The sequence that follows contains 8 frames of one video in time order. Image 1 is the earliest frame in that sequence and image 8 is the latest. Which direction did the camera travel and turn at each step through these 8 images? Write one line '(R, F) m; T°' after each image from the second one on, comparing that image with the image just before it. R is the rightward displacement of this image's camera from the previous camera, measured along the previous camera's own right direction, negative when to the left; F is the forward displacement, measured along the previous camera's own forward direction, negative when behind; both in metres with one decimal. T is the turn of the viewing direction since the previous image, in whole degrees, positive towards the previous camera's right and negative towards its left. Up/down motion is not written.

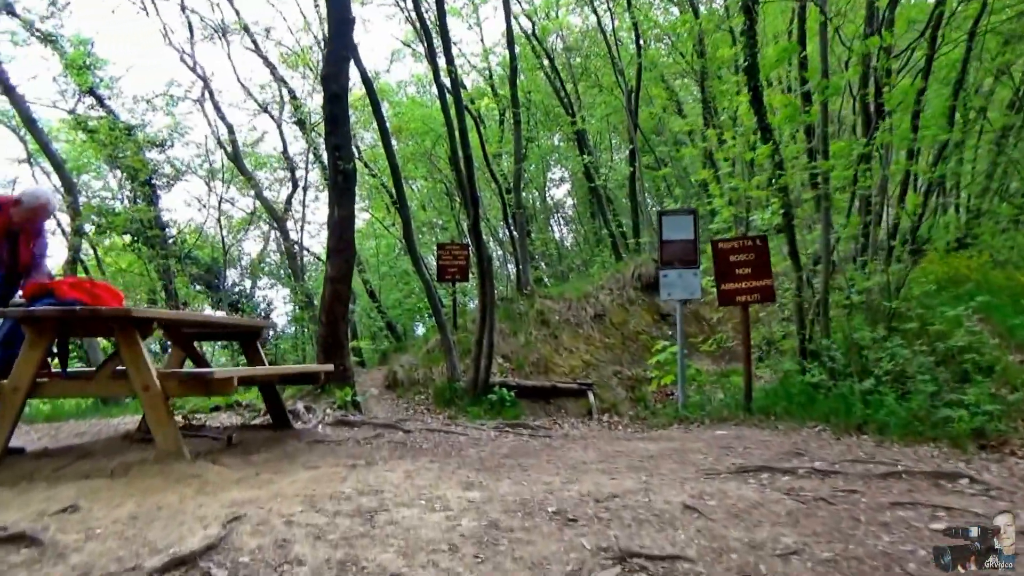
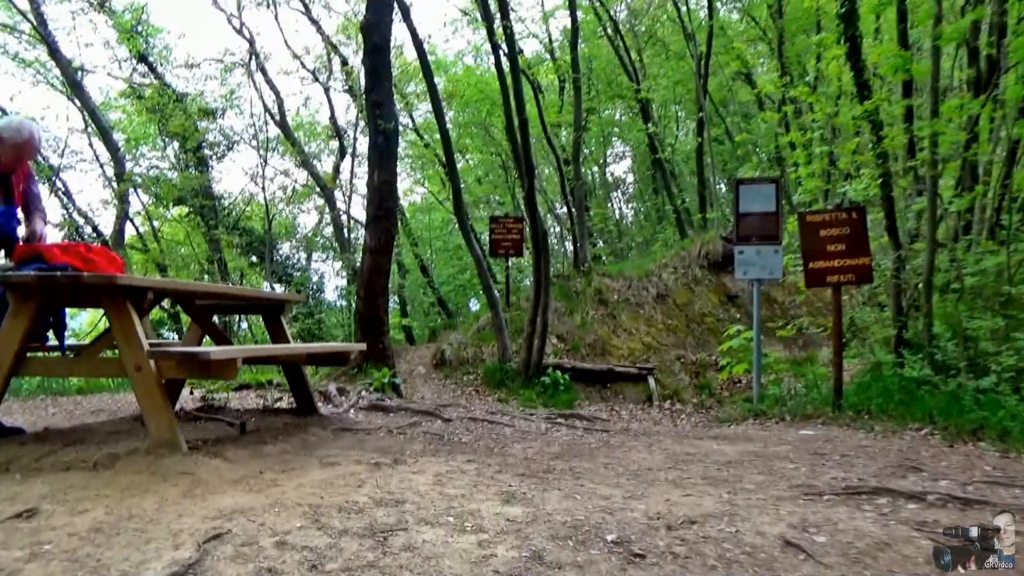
(0.0, +0.7) m; -4°
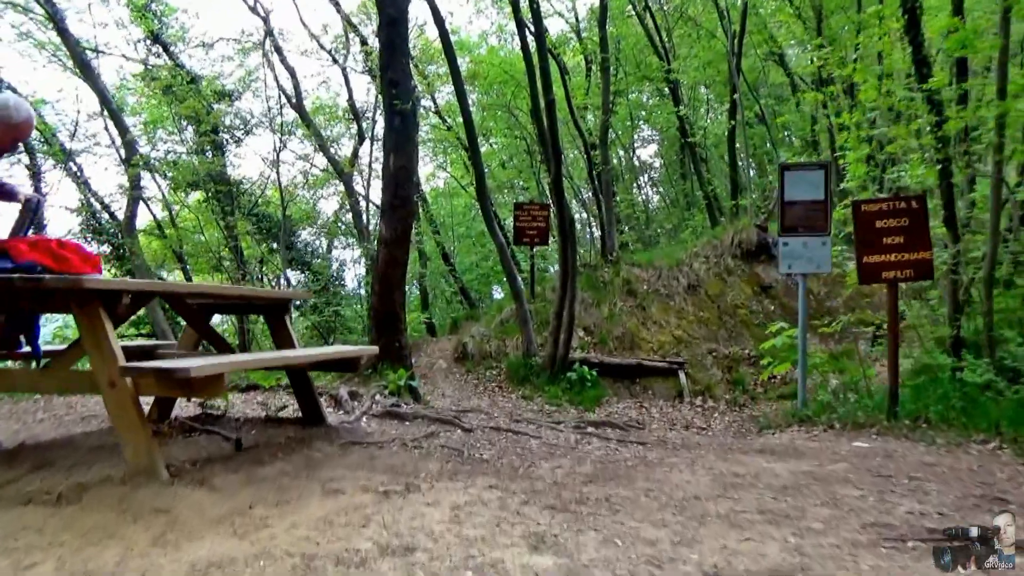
(0.0, +0.5) m; -2°
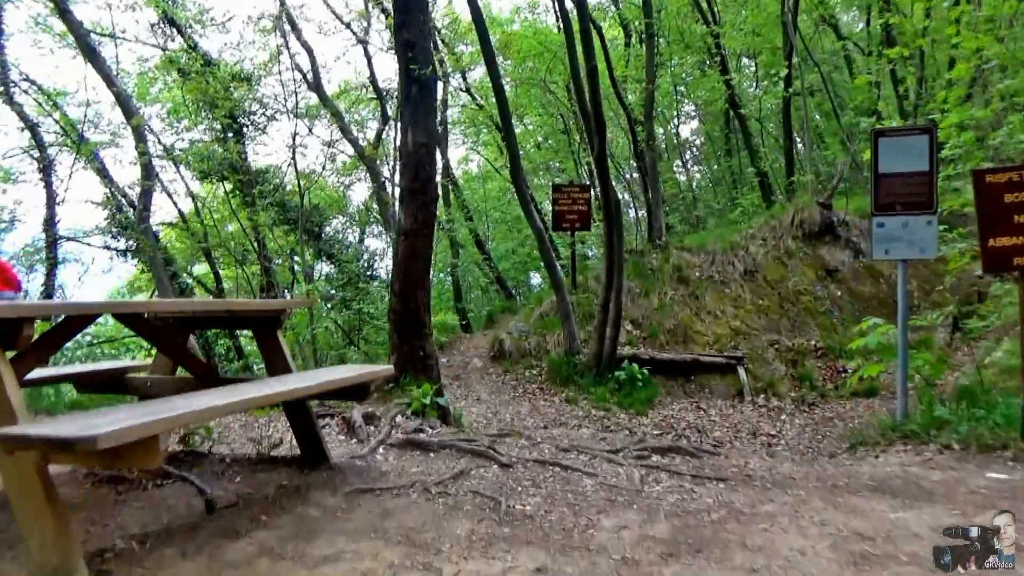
(0.0, +0.9) m; -3°
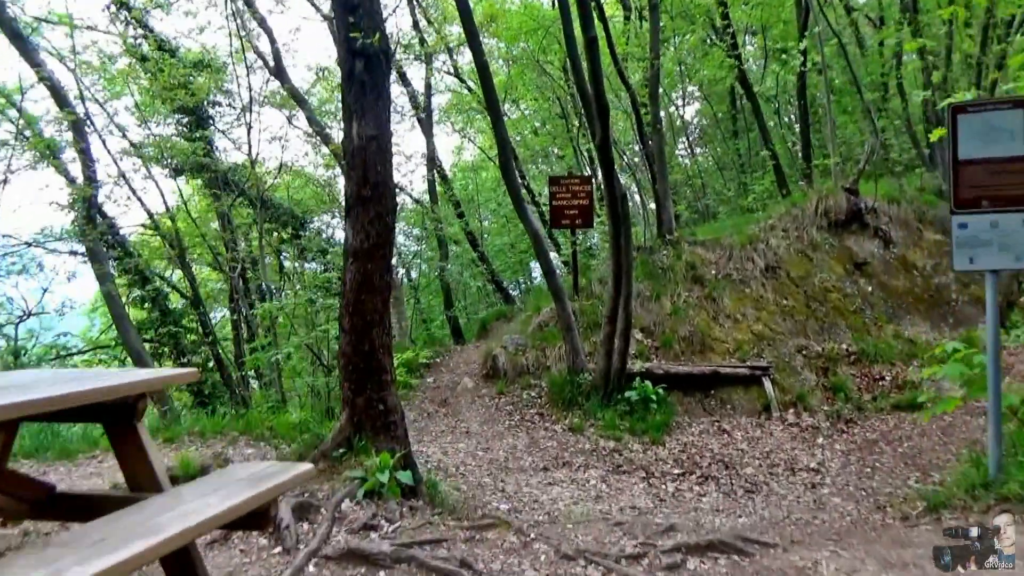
(+0.1, +1.2) m; 0°
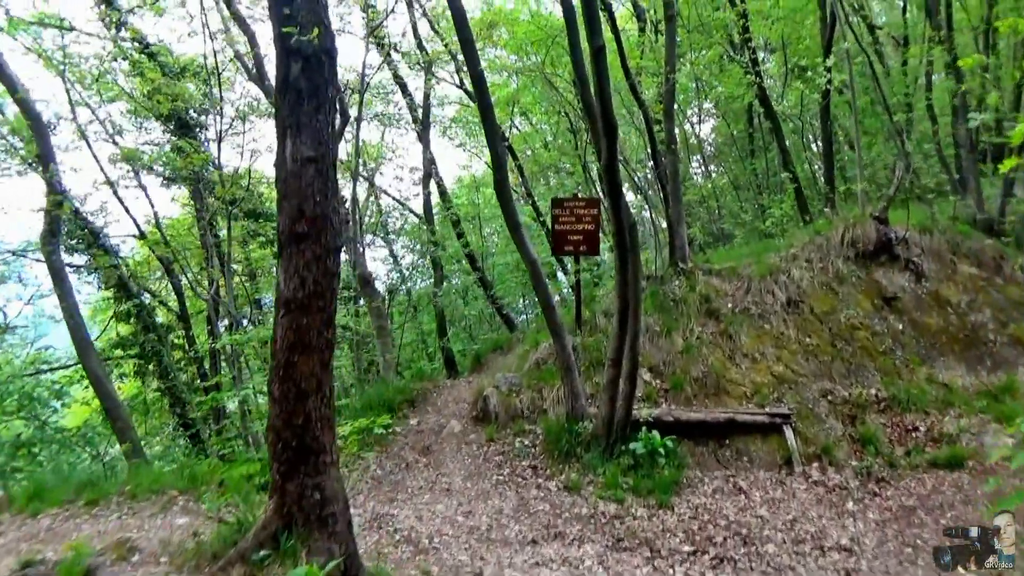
(+0.1, +0.9) m; -1°
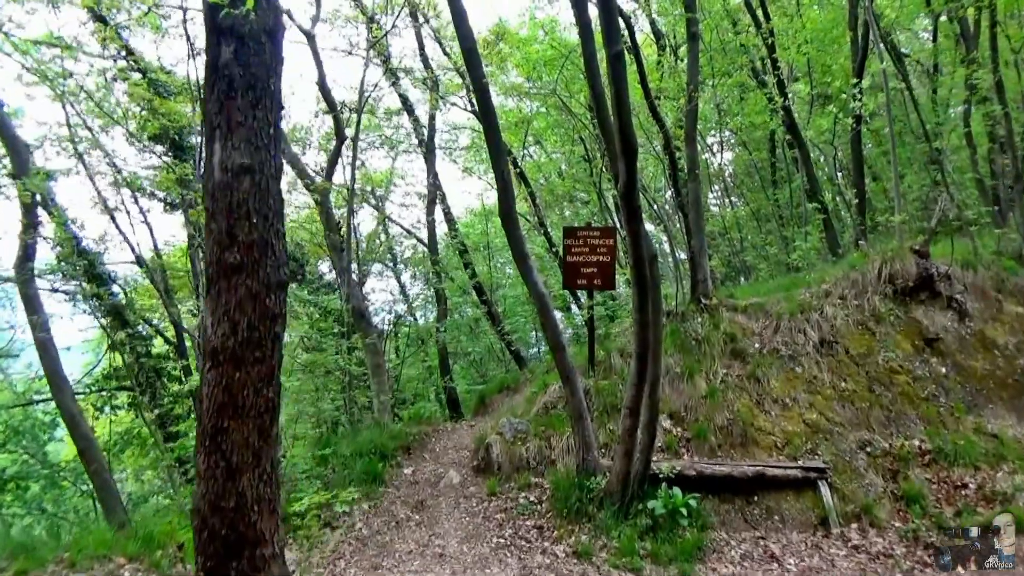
(+0.1, +0.7) m; -1°
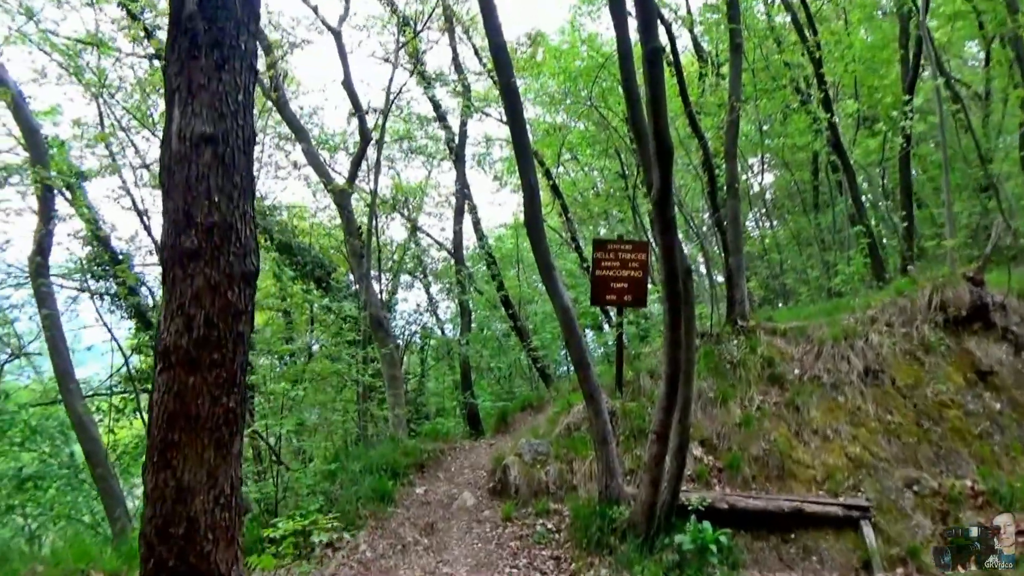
(+0.1, +0.4) m; -2°
